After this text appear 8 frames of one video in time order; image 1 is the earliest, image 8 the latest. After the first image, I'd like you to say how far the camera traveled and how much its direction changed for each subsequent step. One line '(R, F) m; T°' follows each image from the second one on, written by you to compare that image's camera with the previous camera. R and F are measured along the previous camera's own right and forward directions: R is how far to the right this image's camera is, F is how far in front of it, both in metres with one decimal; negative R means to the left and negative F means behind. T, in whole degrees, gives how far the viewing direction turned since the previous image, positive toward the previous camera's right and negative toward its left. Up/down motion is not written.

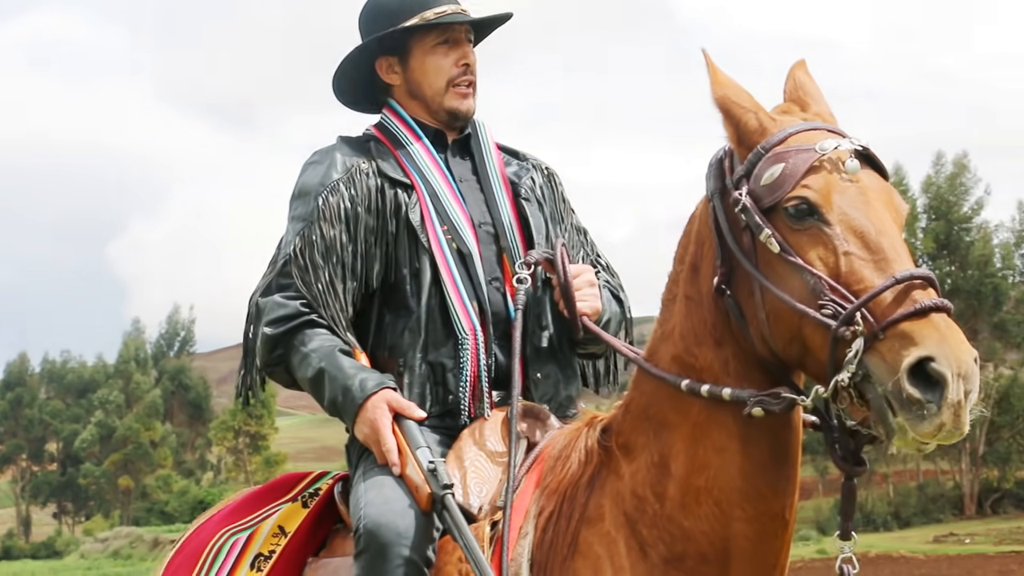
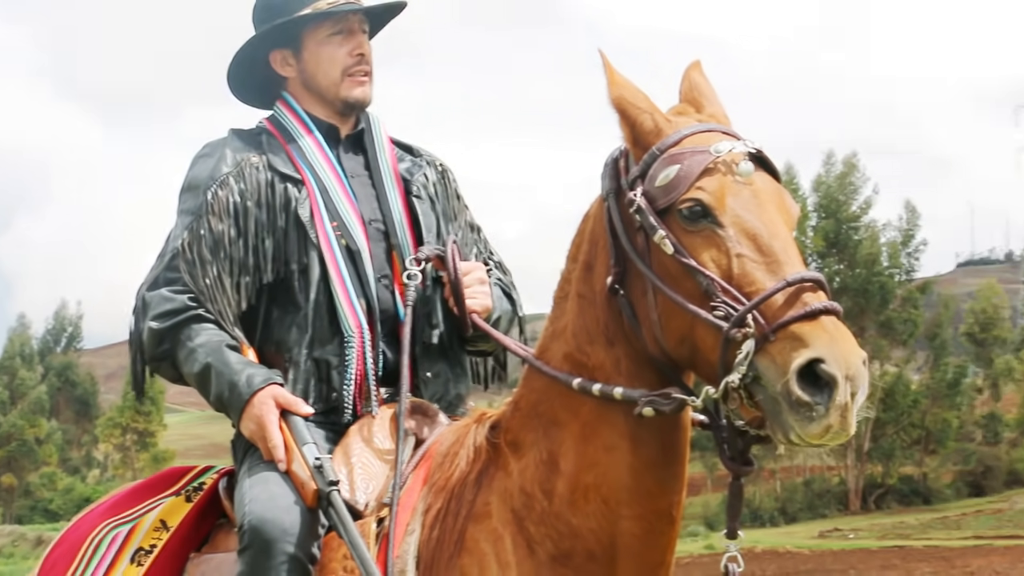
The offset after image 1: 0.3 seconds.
(+0.1, 0.0) m; +4°
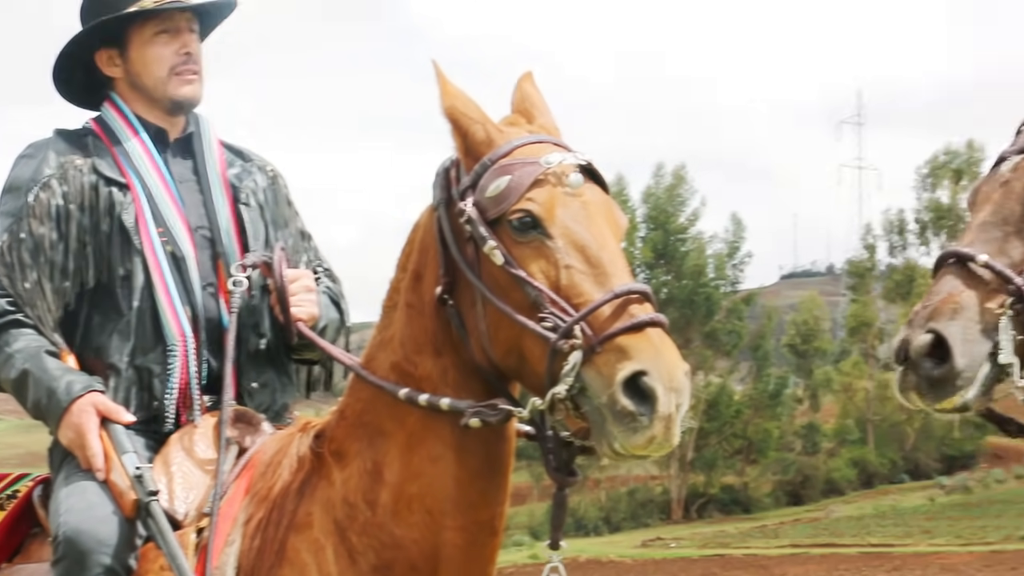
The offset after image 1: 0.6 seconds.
(+0.1, 0.0) m; +6°
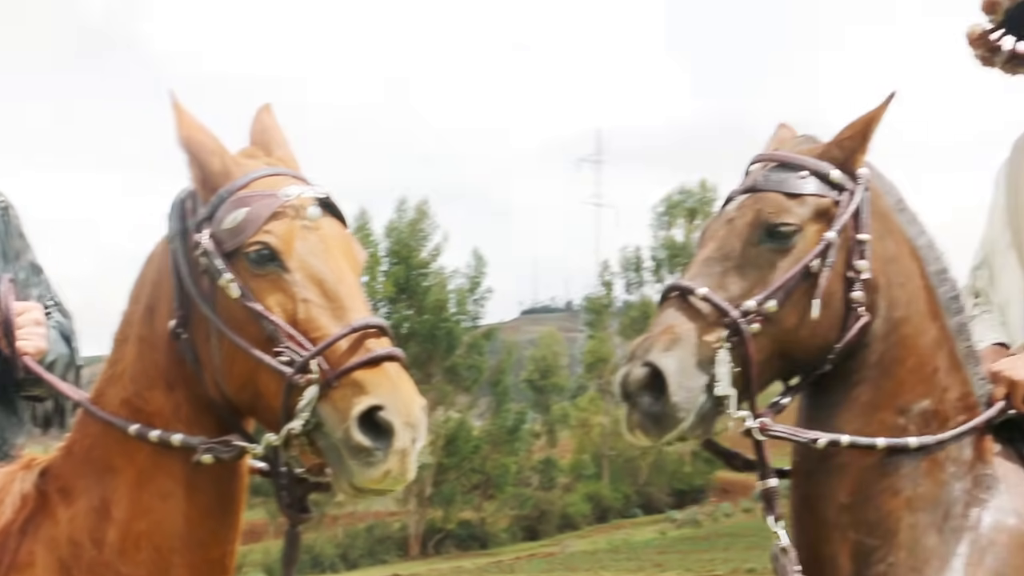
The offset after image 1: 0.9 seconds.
(+0.1, 0.0) m; +11°
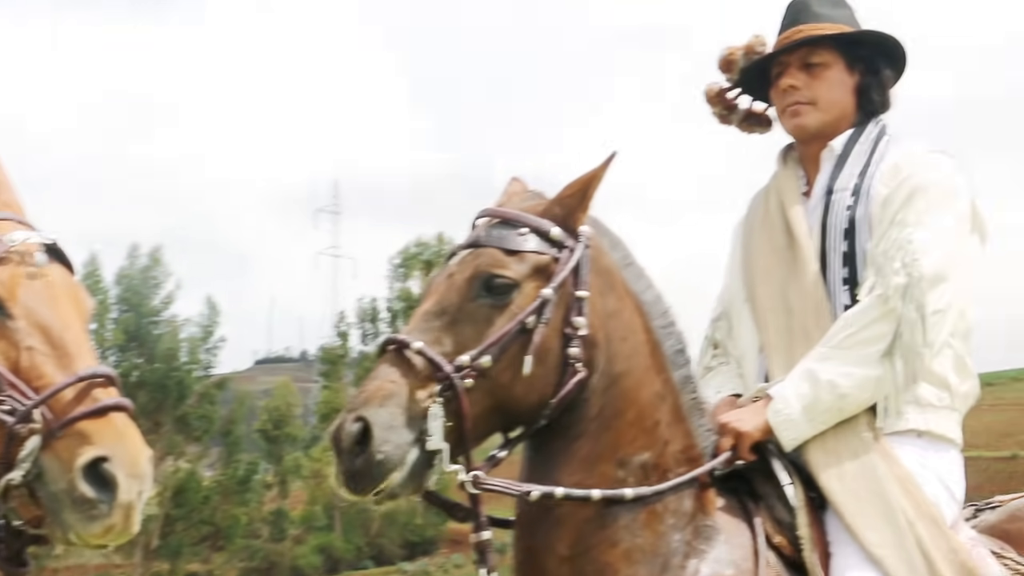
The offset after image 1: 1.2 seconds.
(0.0, -0.1) m; +12°
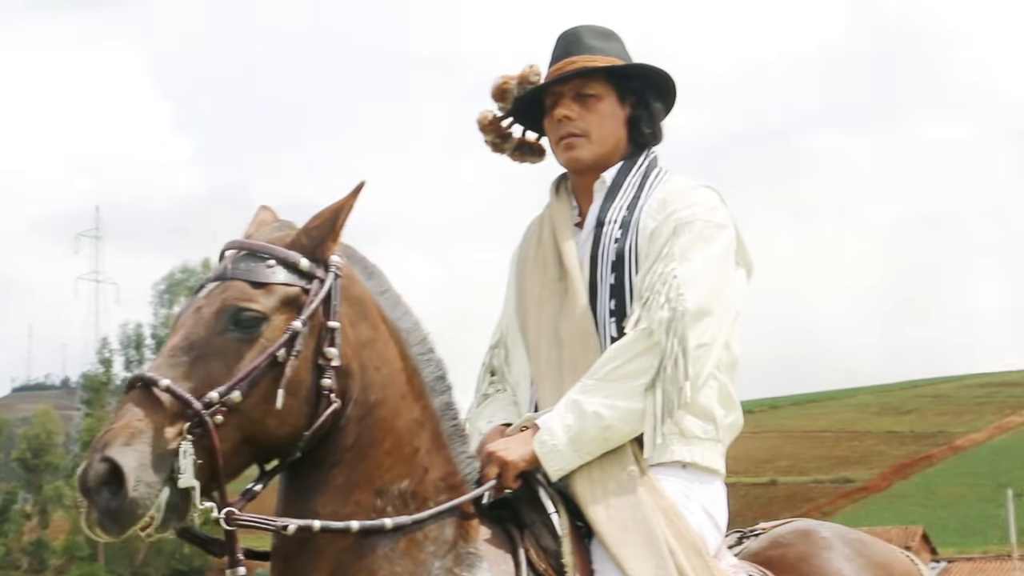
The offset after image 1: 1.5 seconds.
(+0.1, +0.1) m; +10°
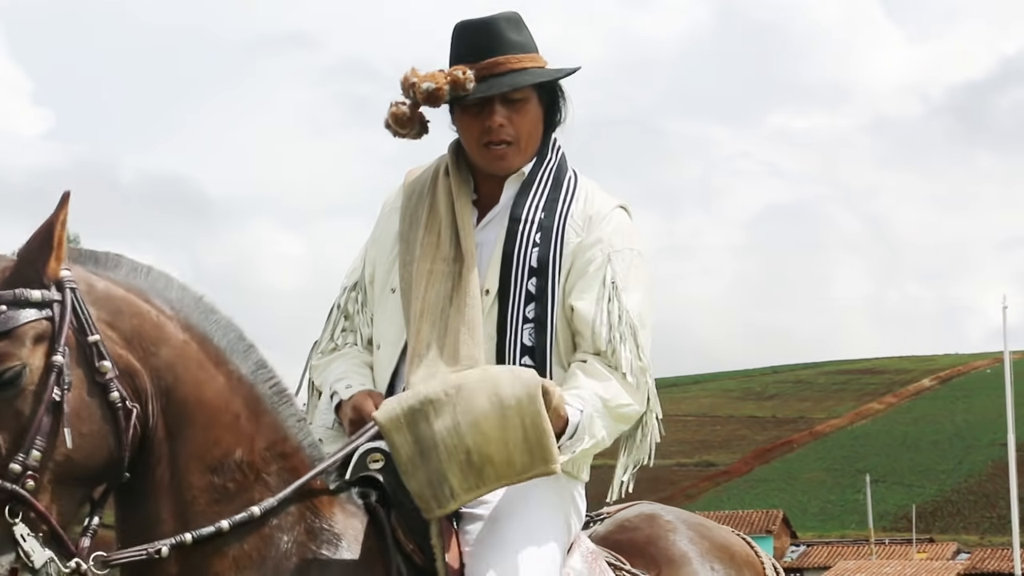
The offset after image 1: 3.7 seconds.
(+0.1, +0.1) m; +5°
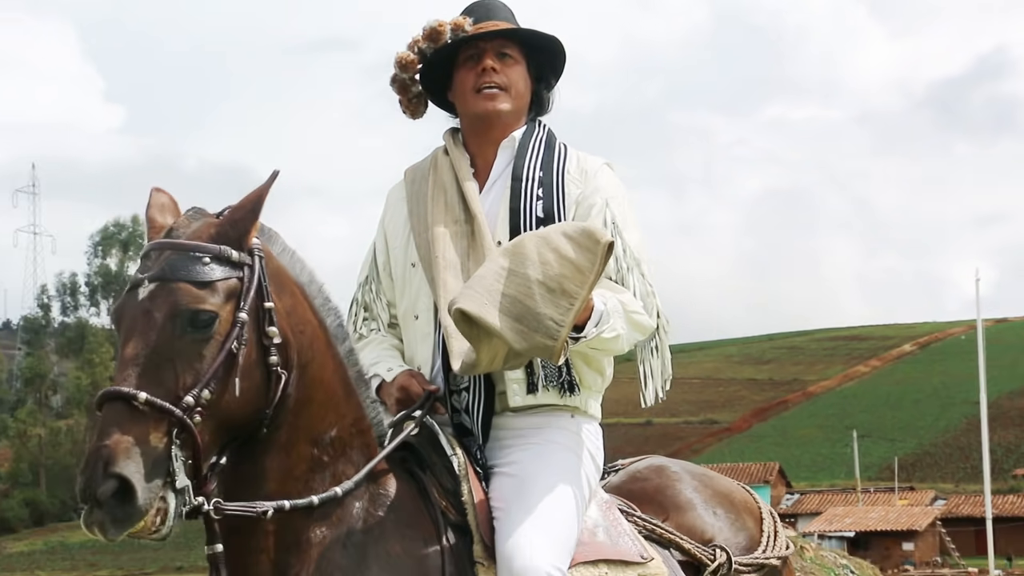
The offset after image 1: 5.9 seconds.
(-0.1, -1.4) m; 0°
